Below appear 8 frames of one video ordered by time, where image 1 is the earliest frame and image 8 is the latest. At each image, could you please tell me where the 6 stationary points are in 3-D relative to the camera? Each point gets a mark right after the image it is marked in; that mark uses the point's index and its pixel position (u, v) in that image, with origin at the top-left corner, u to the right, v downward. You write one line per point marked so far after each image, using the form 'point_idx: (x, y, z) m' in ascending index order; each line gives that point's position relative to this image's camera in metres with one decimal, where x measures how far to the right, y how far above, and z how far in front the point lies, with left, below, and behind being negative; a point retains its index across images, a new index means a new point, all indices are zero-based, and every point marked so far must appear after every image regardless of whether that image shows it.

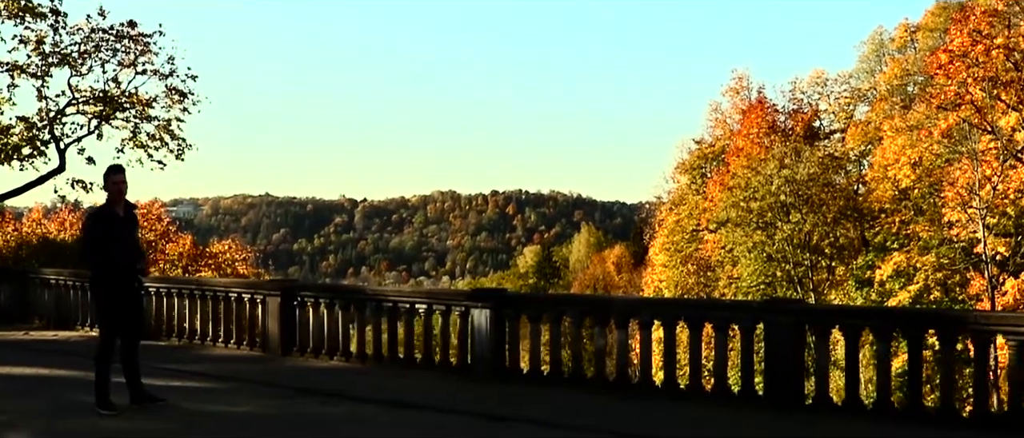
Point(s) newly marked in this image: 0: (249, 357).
0: (-2.4, -1.2, +9.9) m
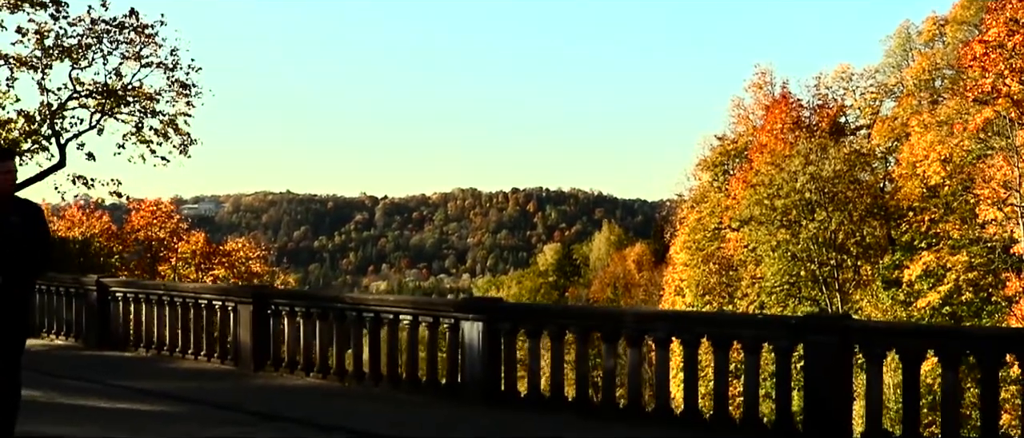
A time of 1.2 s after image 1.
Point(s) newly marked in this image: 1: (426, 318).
0: (-2.3, -1.2, +8.8) m
1: (-0.6, -0.7, +7.5) m
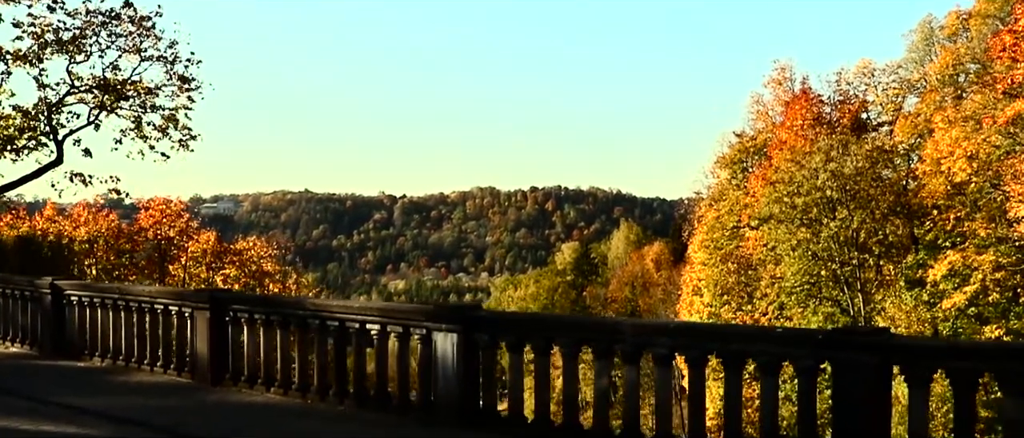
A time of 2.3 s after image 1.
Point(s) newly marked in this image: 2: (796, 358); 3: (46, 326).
0: (-2.4, -1.2, +7.9) m
1: (-0.7, -0.6, +6.5) m
2: (+1.3, -0.6, +4.9) m
3: (-4.0, -0.9, +9.5) m
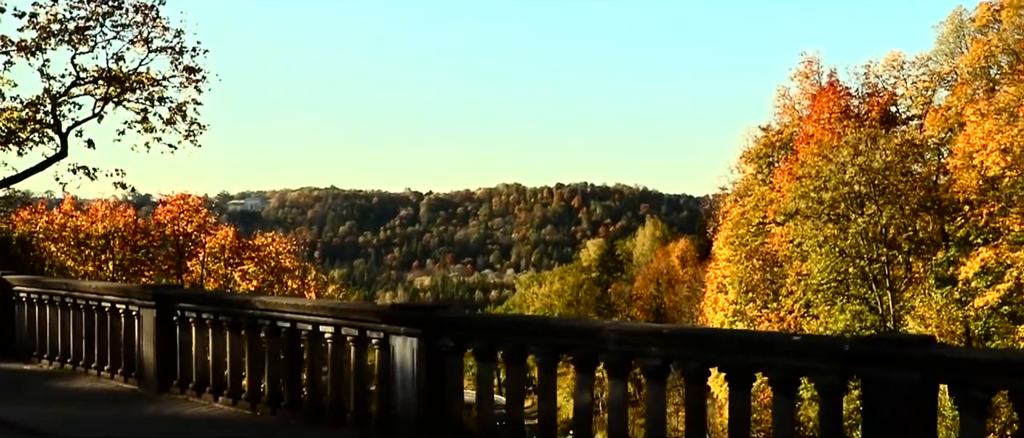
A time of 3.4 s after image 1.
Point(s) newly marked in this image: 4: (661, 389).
0: (-2.5, -1.1, +7.1) m
1: (-0.8, -0.6, +5.7) m
2: (+1.1, -0.6, +4.0) m
3: (-4.1, -0.8, +8.7) m
4: (+0.6, -0.7, +4.5) m
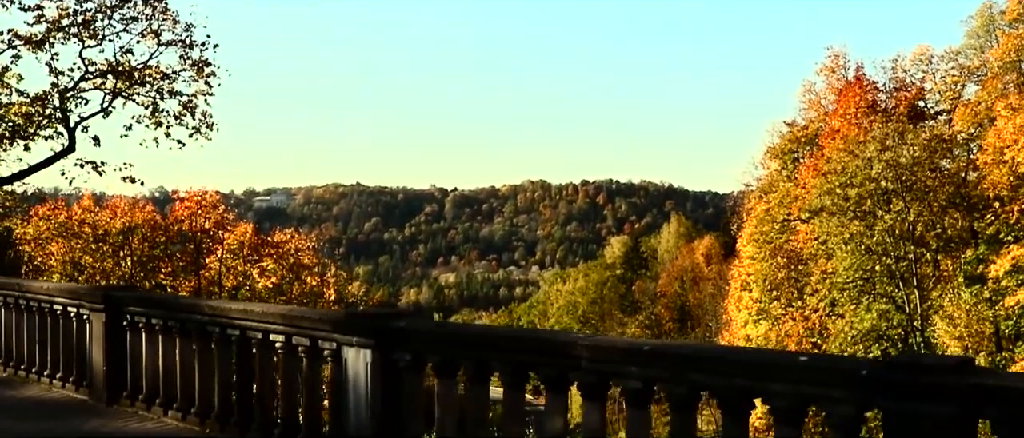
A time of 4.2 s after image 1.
0: (-2.6, -1.1, +6.5) m
1: (-1.0, -0.6, +5.0) m
2: (+0.9, -0.5, +3.3) m
3: (-4.1, -0.8, +8.2) m
4: (+0.4, -0.7, +3.8) m
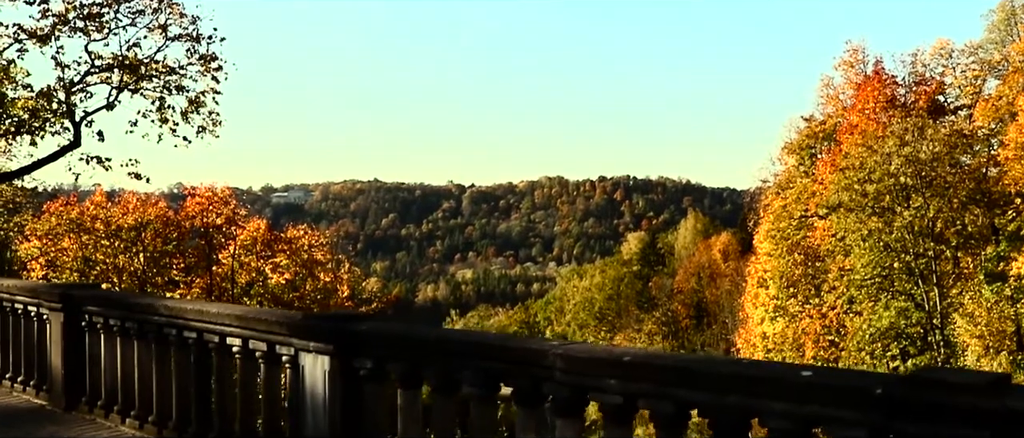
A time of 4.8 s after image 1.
0: (-2.7, -1.1, +6.1) m
1: (-1.0, -0.5, +4.6) m
2: (+0.8, -0.5, +2.9) m
3: (-4.2, -0.8, +7.8) m
4: (+0.3, -0.6, +3.3) m
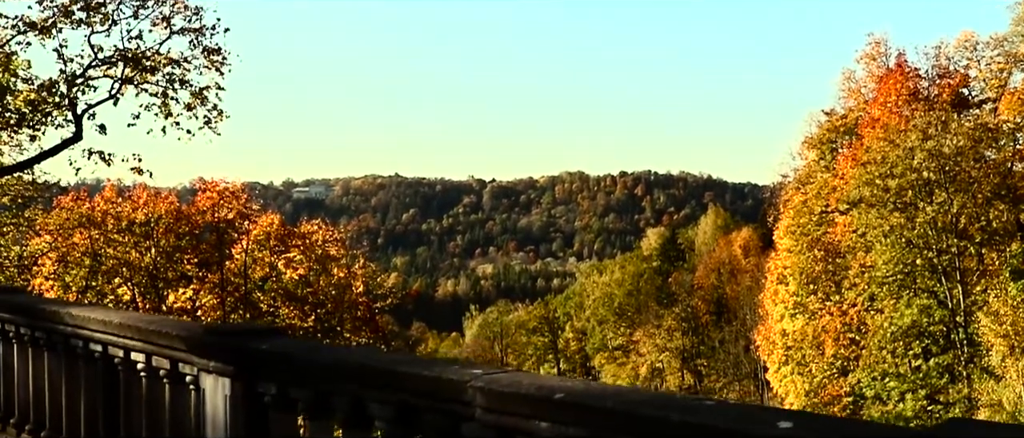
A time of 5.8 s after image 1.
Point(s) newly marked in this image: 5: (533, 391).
0: (-2.9, -1.0, +5.4) m
1: (-1.2, -0.5, +3.9) m
2: (+0.6, -0.5, +2.2) m
3: (-4.3, -0.7, +7.2) m
4: (+0.1, -0.6, +2.7) m
5: (+0.1, -0.4, +2.6) m
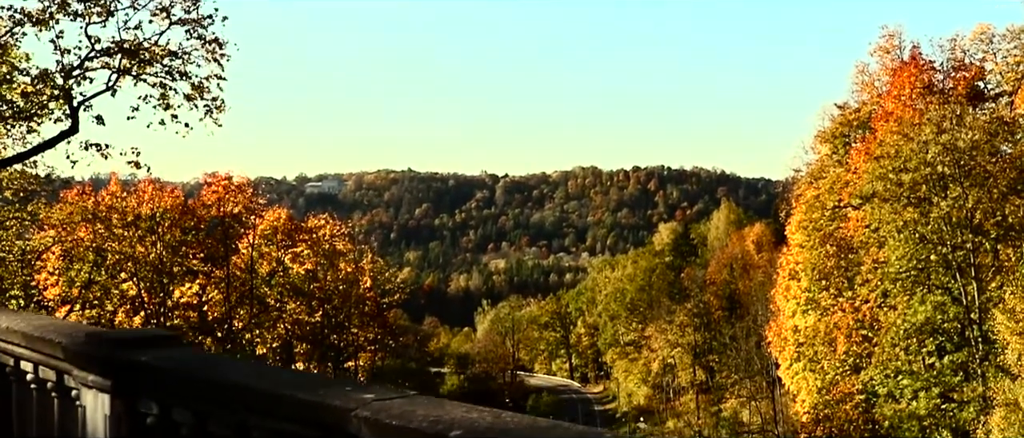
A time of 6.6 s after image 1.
0: (-3.0, -1.0, +4.9) m
1: (-1.4, -0.5, +3.4) m
2: (+0.4, -0.5, +1.7) m
3: (-4.5, -0.7, +6.7) m
4: (-0.1, -0.6, +2.1) m
5: (-0.1, -0.4, +2.1) m
